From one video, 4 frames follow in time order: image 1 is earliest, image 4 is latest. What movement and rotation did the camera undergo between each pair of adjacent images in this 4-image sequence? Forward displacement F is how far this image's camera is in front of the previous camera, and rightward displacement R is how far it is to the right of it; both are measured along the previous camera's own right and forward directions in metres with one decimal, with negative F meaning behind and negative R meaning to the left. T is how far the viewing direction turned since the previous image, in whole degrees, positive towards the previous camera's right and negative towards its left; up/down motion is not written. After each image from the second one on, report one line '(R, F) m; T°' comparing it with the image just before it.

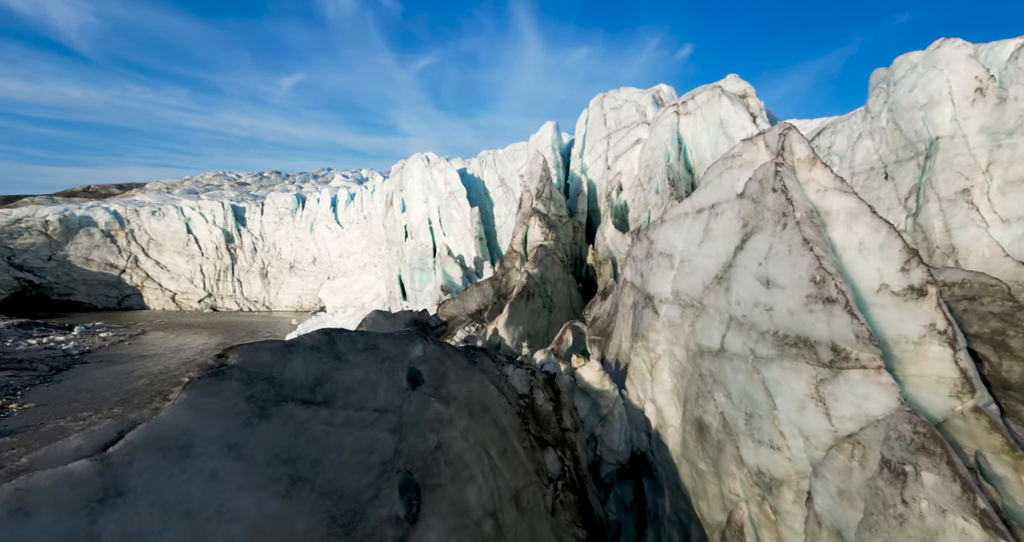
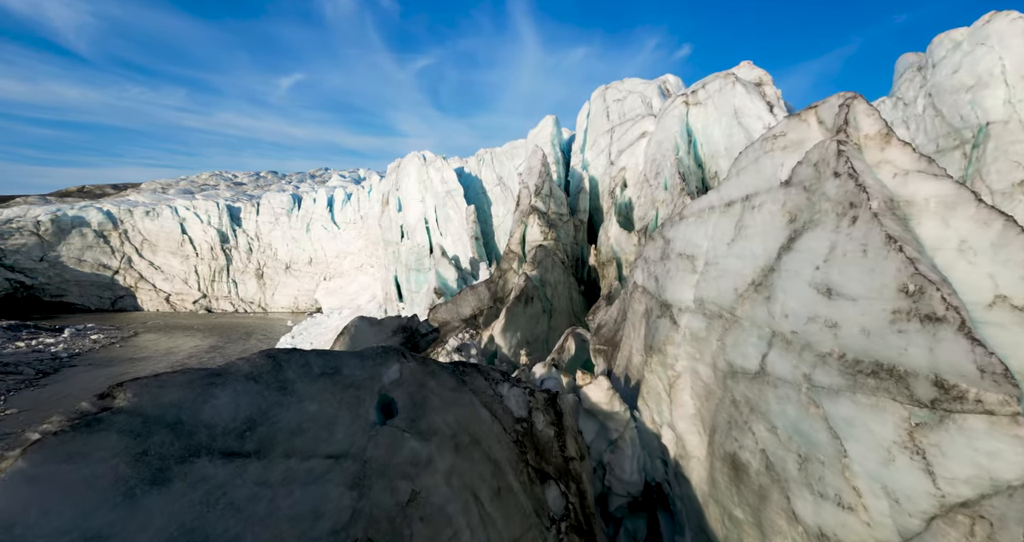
(0.0, +0.7) m; 0°
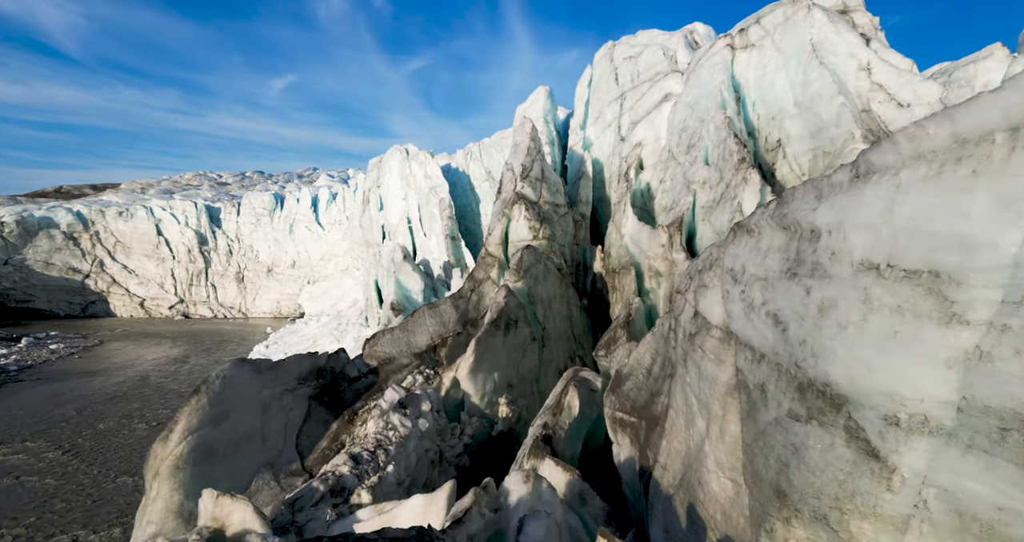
(+0.3, +2.8) m; +1°
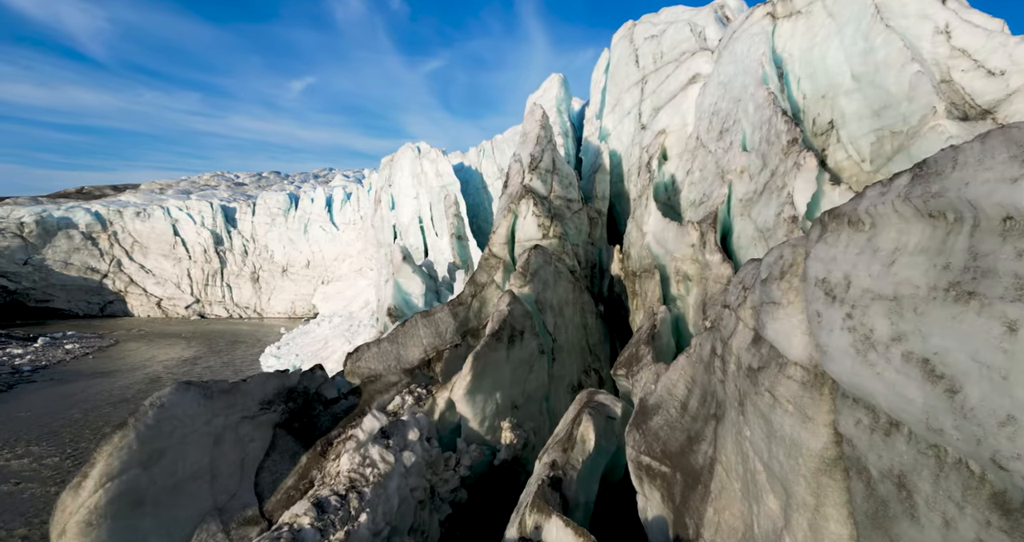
(+0.1, +0.8) m; -2°
